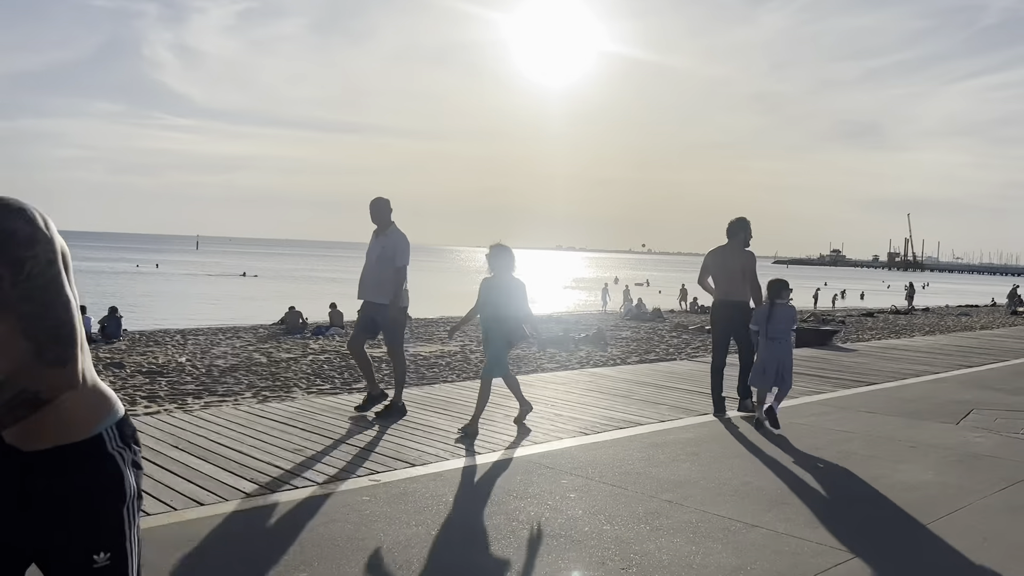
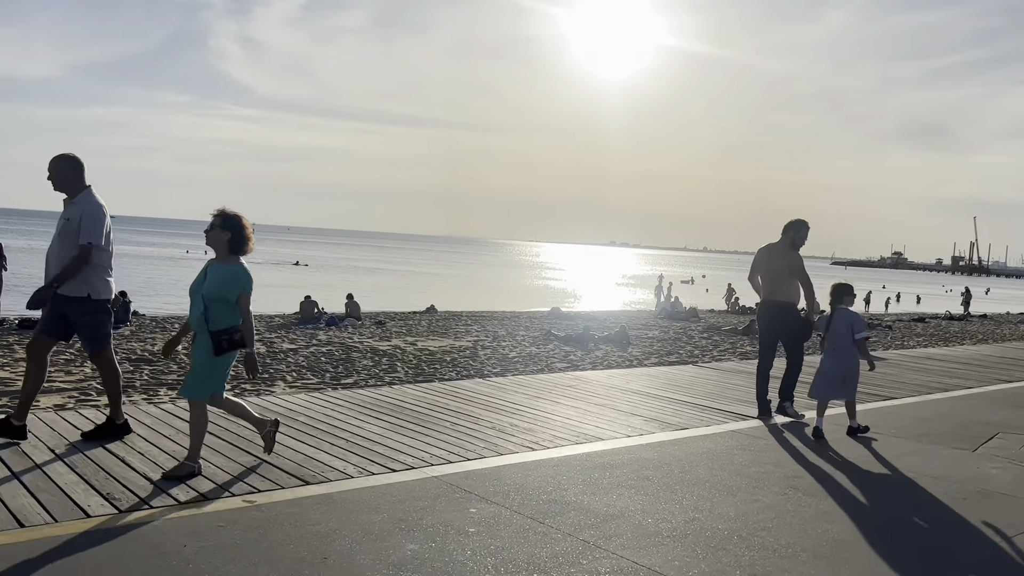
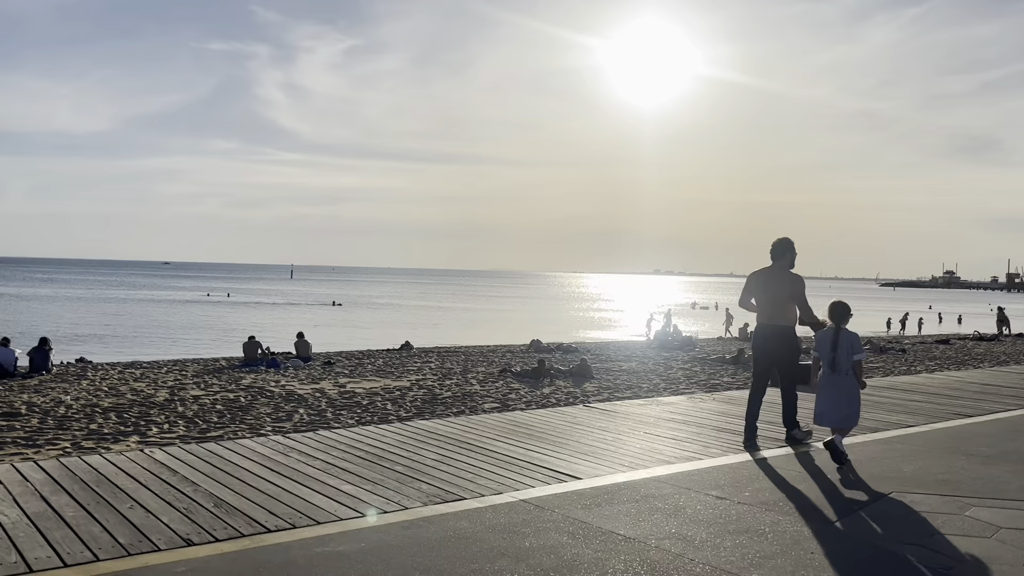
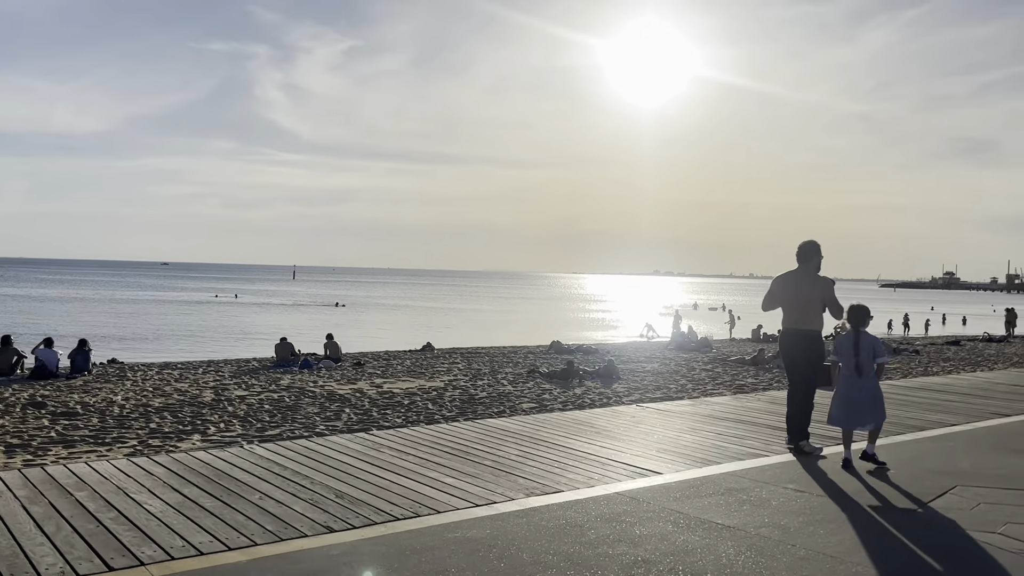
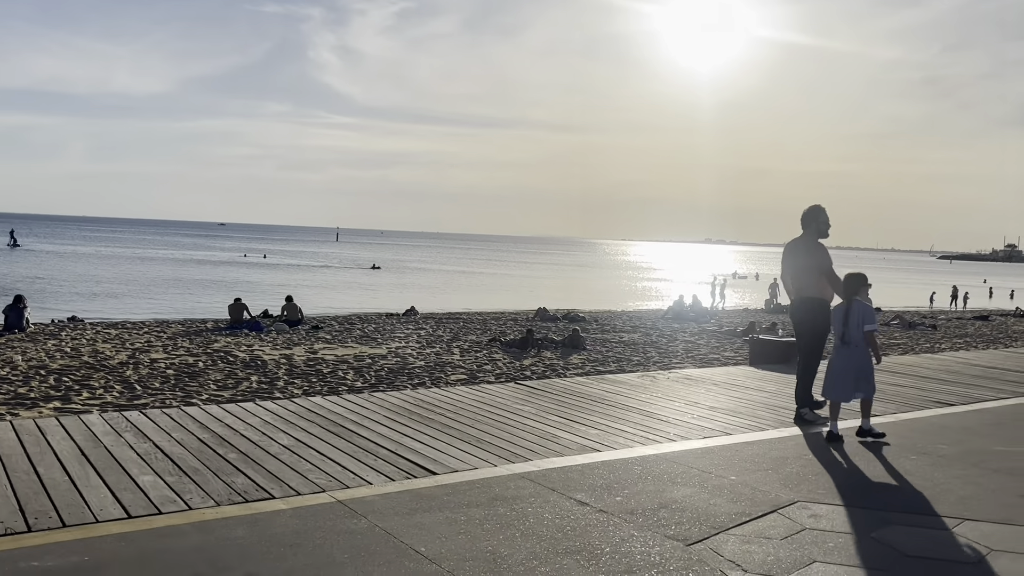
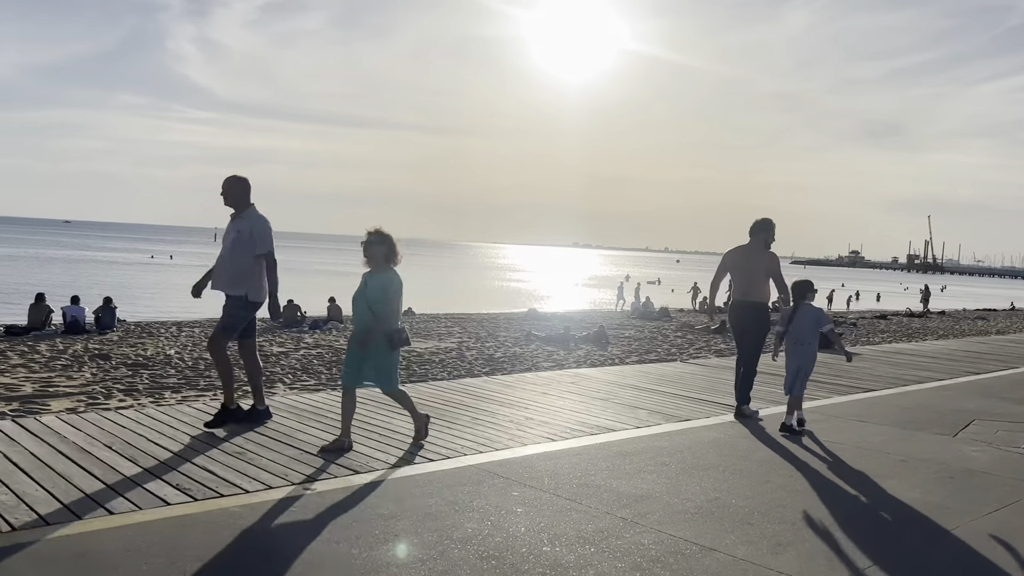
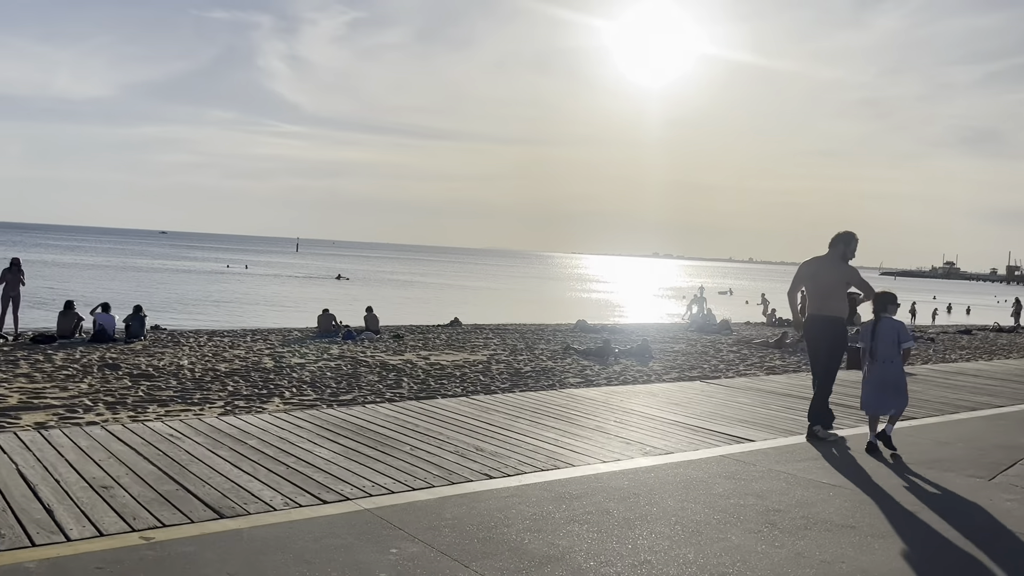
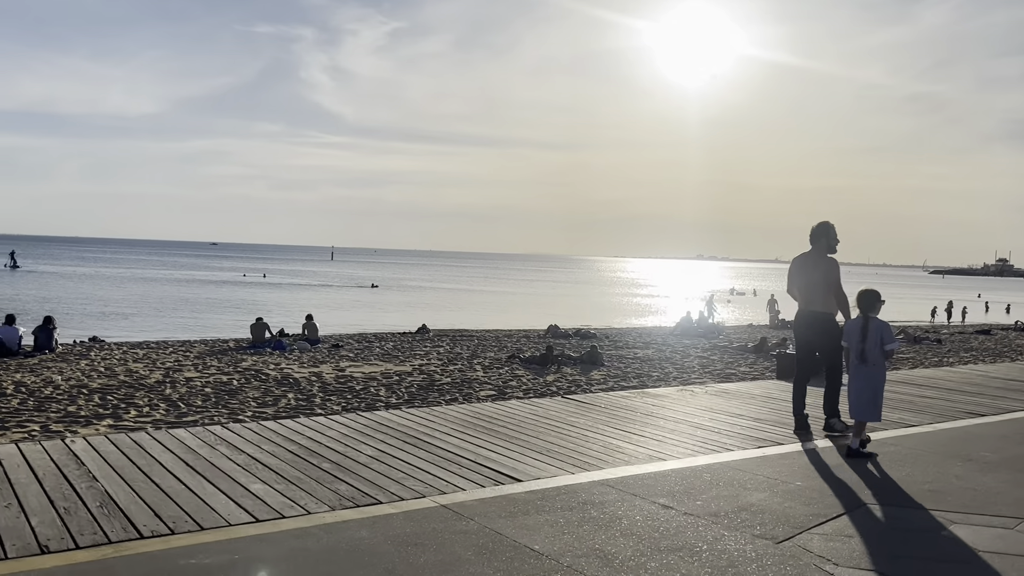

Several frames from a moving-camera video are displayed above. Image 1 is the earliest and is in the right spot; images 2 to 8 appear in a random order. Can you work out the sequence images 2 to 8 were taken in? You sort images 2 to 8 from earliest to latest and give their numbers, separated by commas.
6, 2, 7, 4, 3, 8, 5
